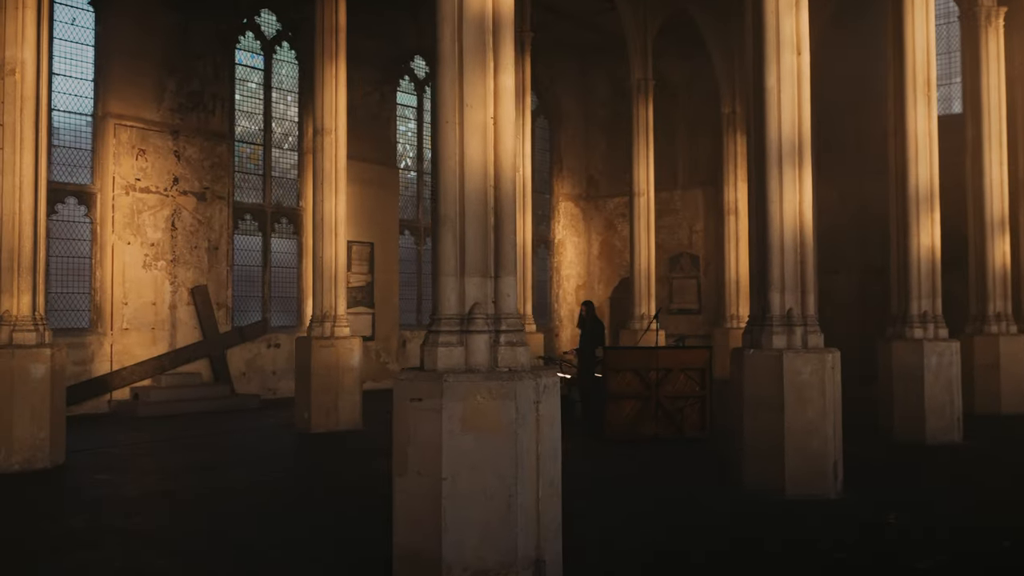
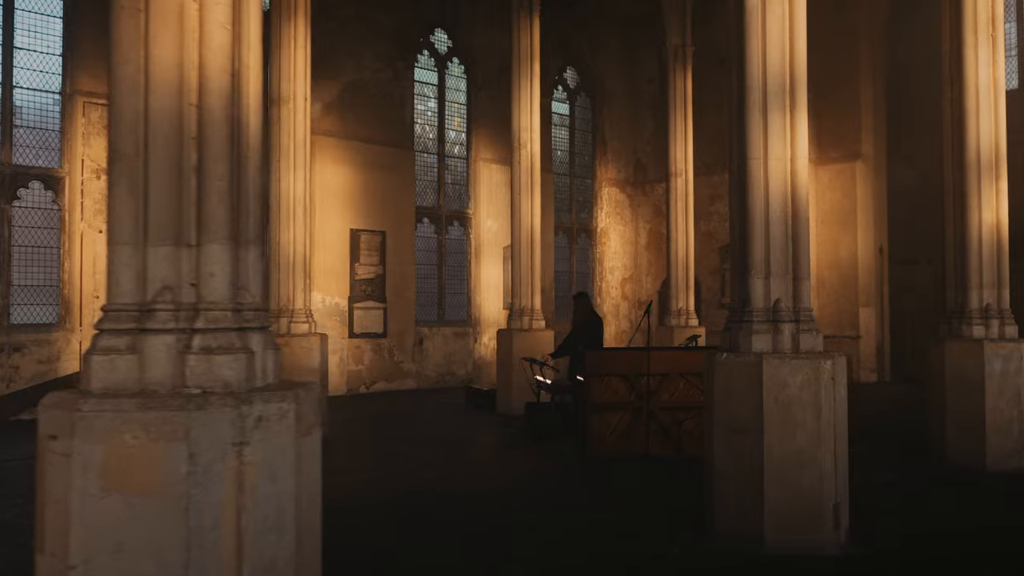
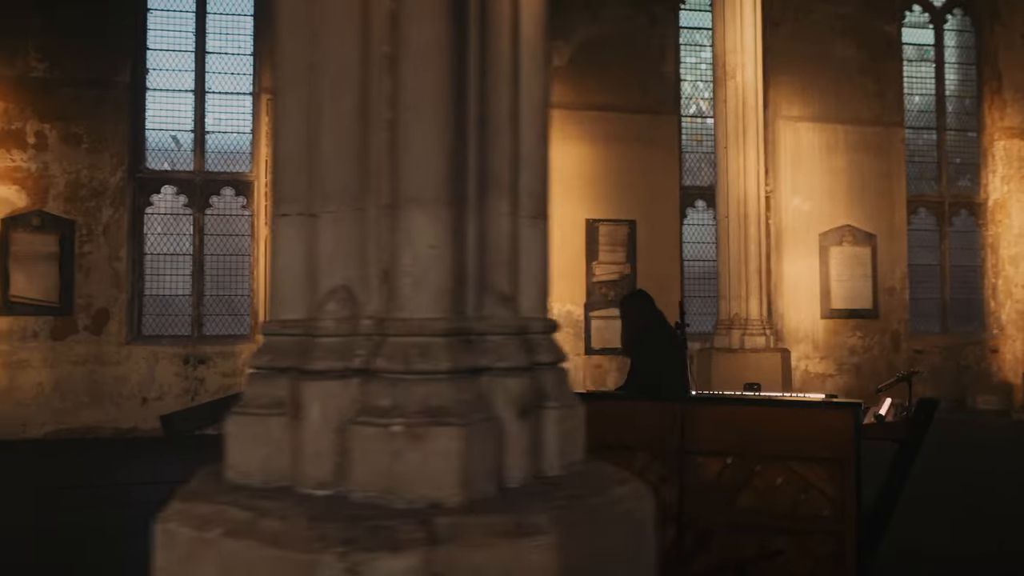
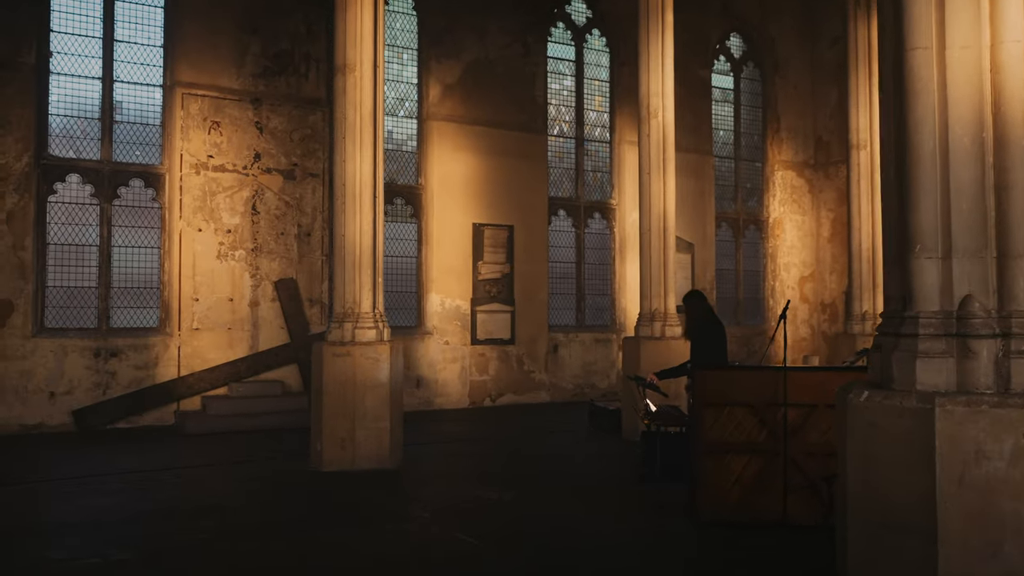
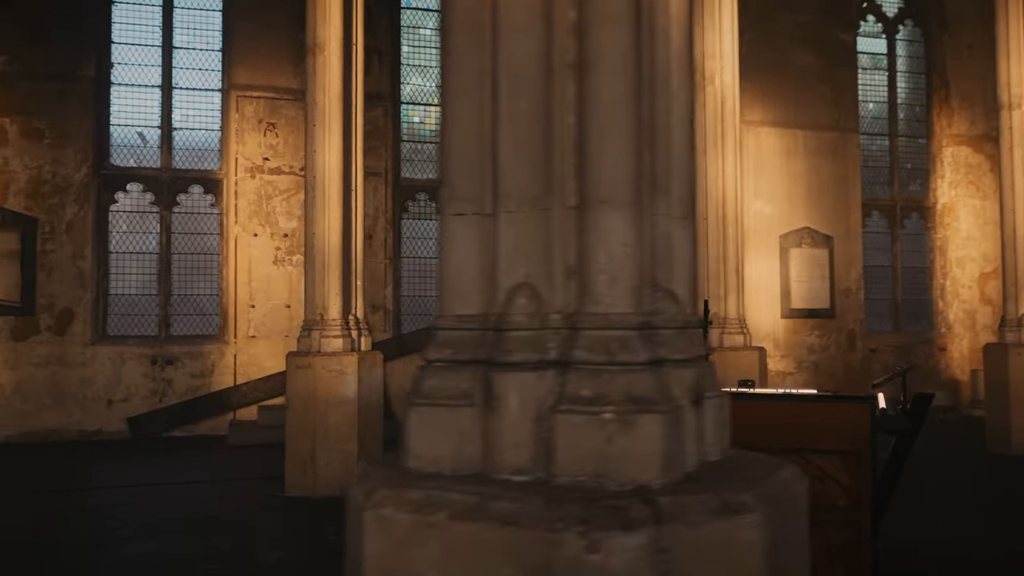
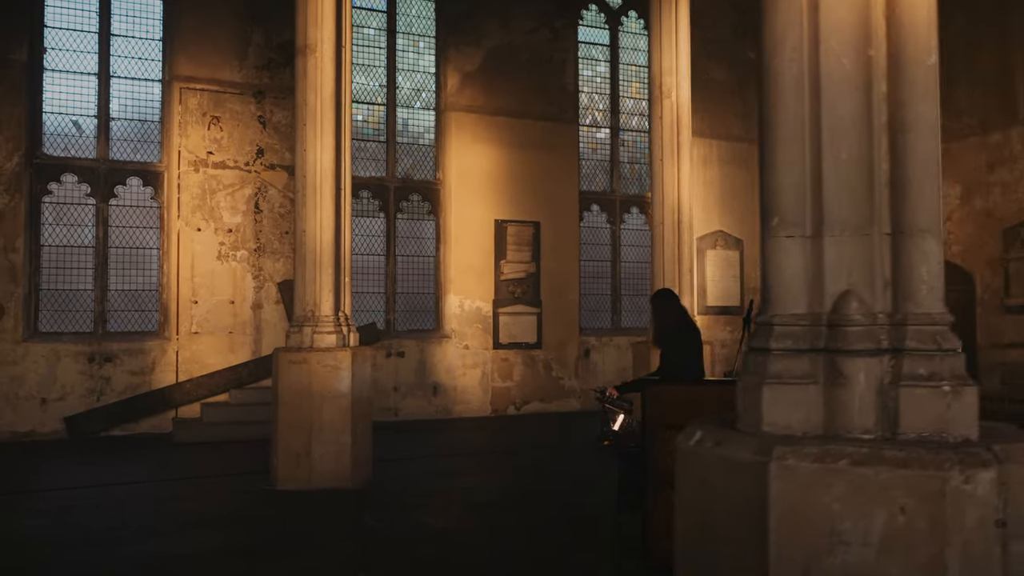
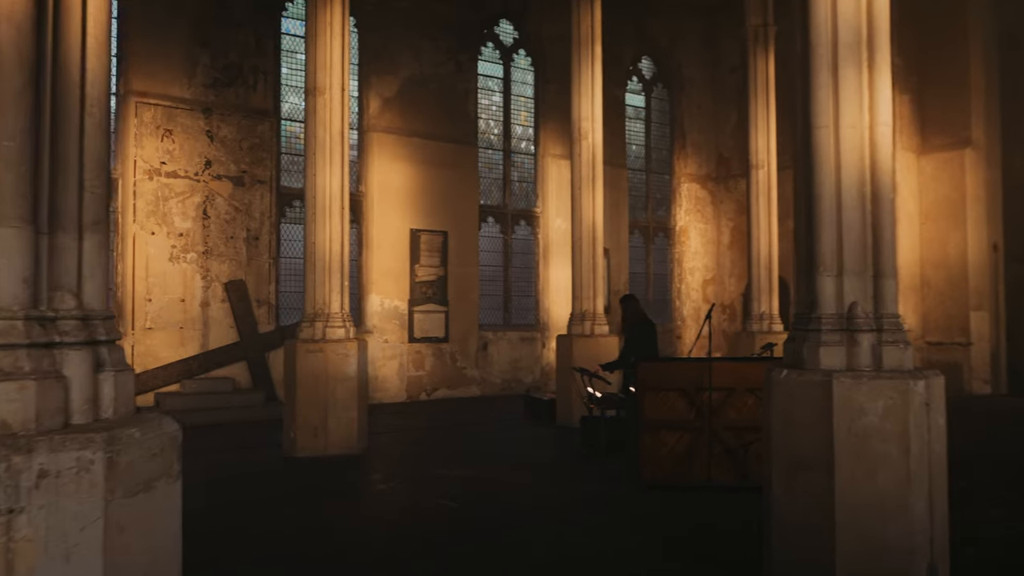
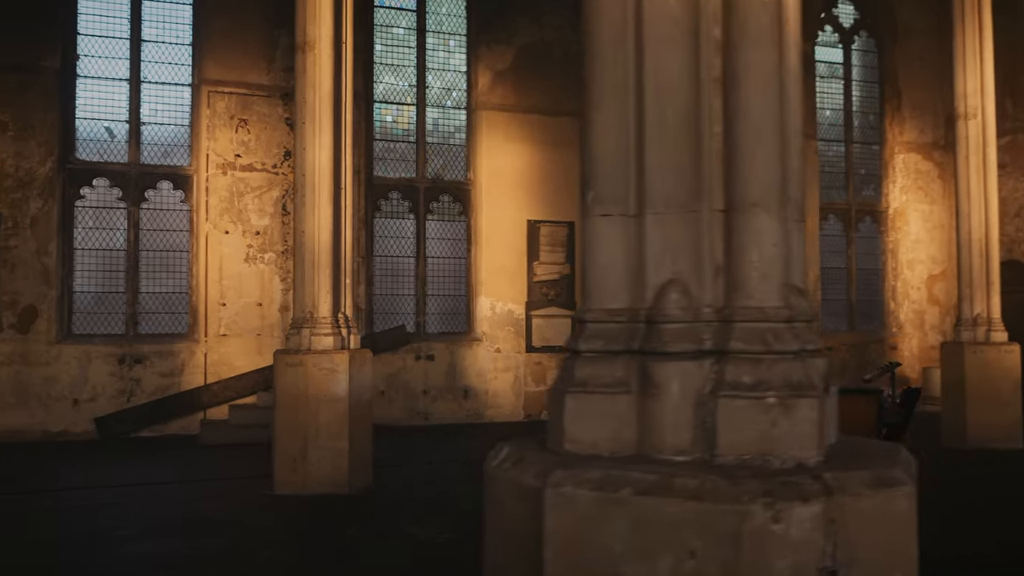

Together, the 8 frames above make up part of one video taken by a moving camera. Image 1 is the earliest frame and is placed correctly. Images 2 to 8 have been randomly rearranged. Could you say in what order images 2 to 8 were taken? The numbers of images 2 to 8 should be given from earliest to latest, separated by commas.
2, 7, 4, 6, 8, 5, 3
